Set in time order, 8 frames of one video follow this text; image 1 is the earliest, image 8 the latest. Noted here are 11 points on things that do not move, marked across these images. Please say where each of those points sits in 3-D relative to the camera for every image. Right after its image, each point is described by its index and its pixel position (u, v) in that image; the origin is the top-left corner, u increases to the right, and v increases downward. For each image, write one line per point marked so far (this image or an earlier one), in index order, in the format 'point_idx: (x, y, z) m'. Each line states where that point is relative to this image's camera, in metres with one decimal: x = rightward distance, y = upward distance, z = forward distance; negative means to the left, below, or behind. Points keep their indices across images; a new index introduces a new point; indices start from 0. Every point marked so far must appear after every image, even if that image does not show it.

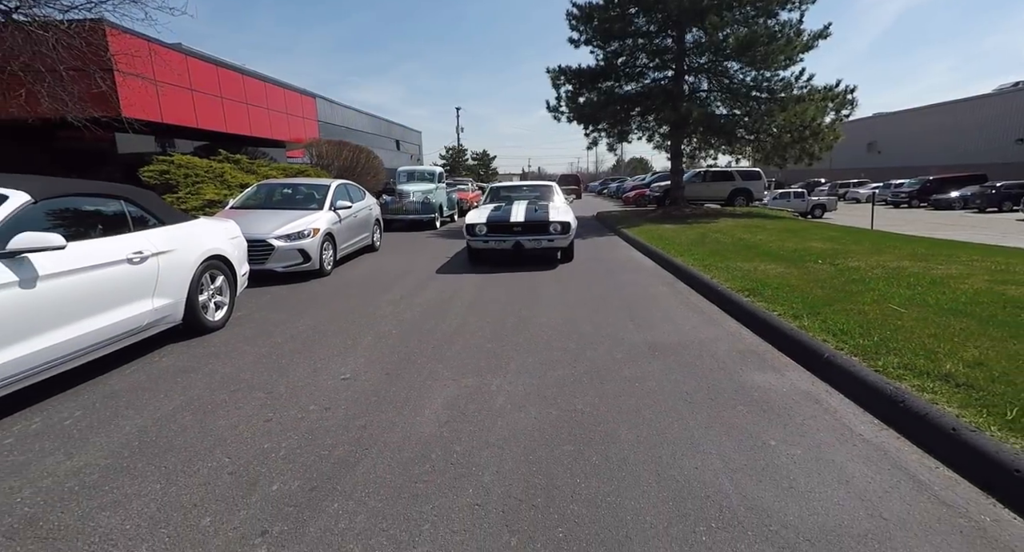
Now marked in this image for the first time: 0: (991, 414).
0: (+3.0, -0.9, +3.6) m
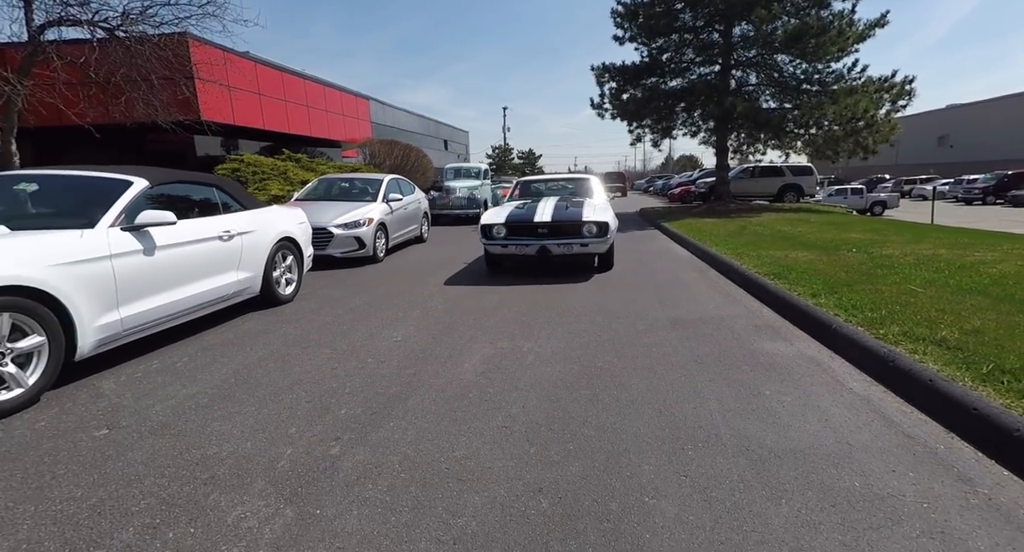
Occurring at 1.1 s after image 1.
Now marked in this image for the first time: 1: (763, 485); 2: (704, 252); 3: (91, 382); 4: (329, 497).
0: (+3.2, -0.7, +4.0) m
1: (+1.2, -1.0, +2.9) m
2: (+3.8, +0.4, +11.4) m
3: (-3.0, -0.7, +4.0) m
4: (-0.9, -1.0, +2.7) m
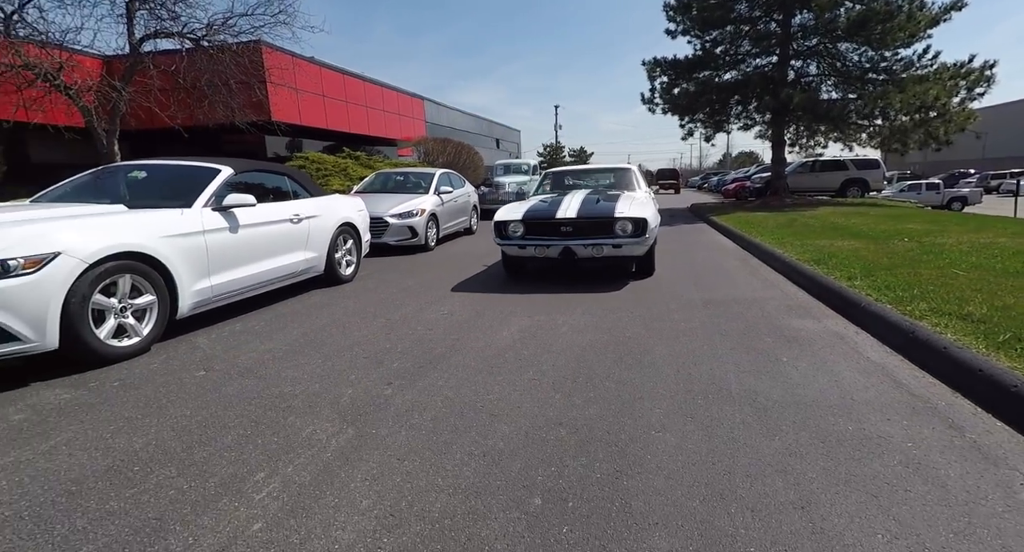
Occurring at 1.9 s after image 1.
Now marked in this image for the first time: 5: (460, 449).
0: (+3.4, -0.5, +4.2) m
1: (+1.4, -0.8, +3.2) m
2: (+4.8, +0.6, +11.5) m
3: (-2.7, -0.5, +4.7) m
4: (-0.7, -0.8, +3.3) m
5: (-0.3, -0.9, +2.9) m
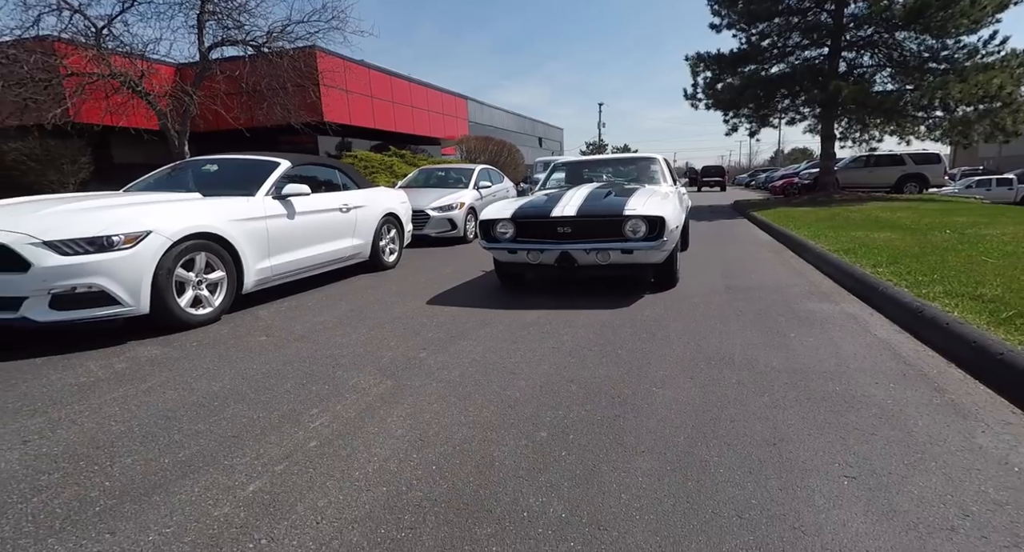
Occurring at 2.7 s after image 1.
0: (+3.6, -0.3, +4.3) m
1: (+1.5, -0.7, +3.5) m
2: (+5.5, +0.8, +11.5) m
3: (-2.5, -0.3, +5.4) m
4: (-0.6, -0.7, +3.7) m
5: (-0.2, -0.7, +3.4) m
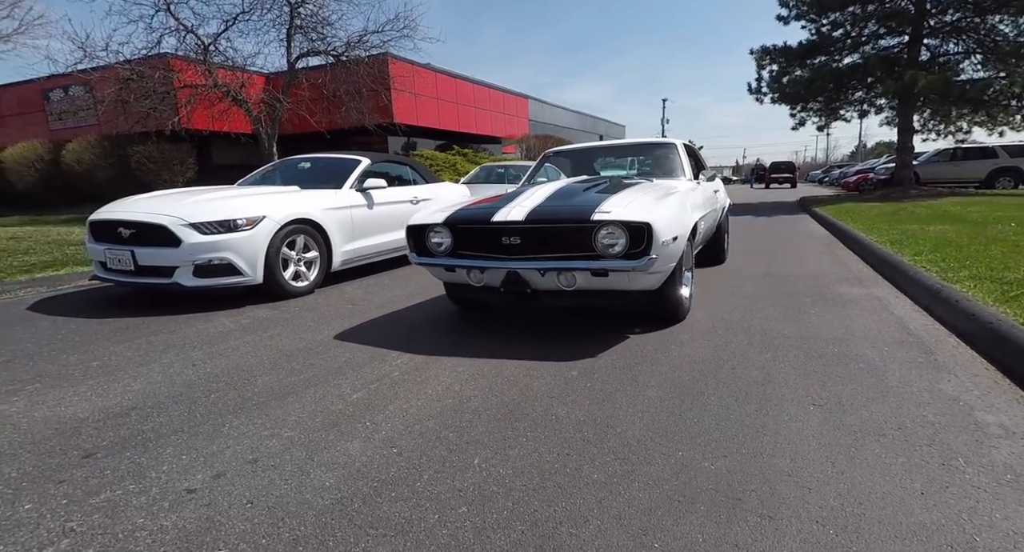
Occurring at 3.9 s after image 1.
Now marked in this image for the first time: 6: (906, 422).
0: (+4.0, -0.2, +4.7) m
1: (+1.8, -0.5, +4.1) m
2: (+6.7, +0.9, +11.6) m
3: (-1.9, -0.1, +6.3) m
4: (-0.3, -0.5, +4.5) m
5: (+0.1, -0.5, +4.1) m
6: (+1.9, -0.7, +2.7) m
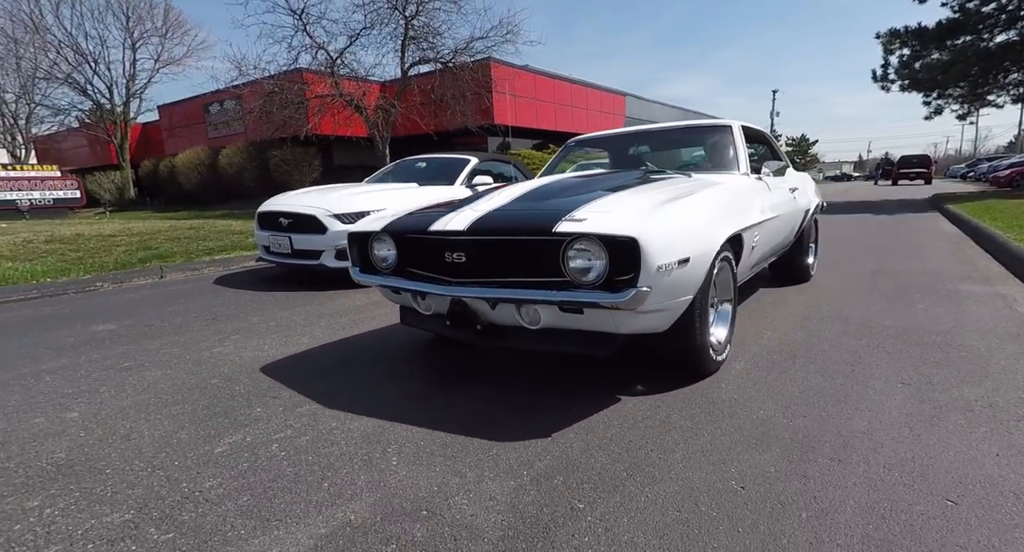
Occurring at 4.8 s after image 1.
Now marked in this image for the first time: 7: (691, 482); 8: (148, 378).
0: (+4.8, -0.1, +4.4) m
1: (+2.5, -0.4, +4.2) m
2: (+8.6, +0.9, +10.8) m
3: (-0.8, 0.0, +7.0) m
4: (+0.6, -0.3, +5.0) m
5: (+0.9, -0.4, +4.5) m
6: (+2.4, -0.6, +2.8) m
7: (+0.7, -0.8, +2.1) m
8: (-1.9, -0.5, +3.0) m
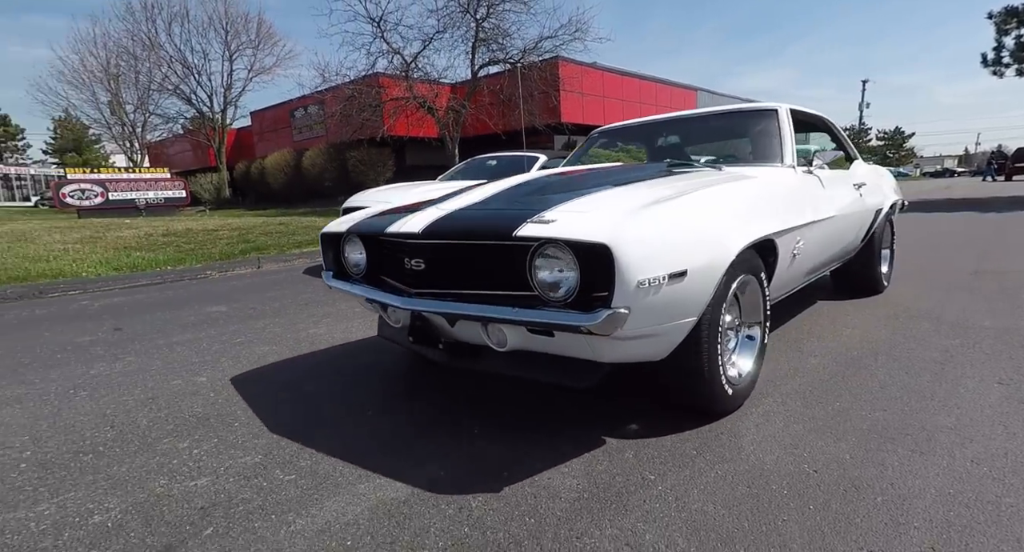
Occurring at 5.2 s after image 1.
0: (+5.3, -0.1, +4.0) m
1: (+3.0, -0.4, +4.0) m
2: (+9.8, +0.9, +9.9) m
3: (+0.1, +0.1, +7.2) m
4: (+1.2, -0.3, +5.0) m
5: (+1.4, -0.4, +4.5) m
6: (+2.8, -0.6, +2.7) m
7: (+0.9, -0.7, +2.2) m
8: (-1.5, -0.4, +3.3) m
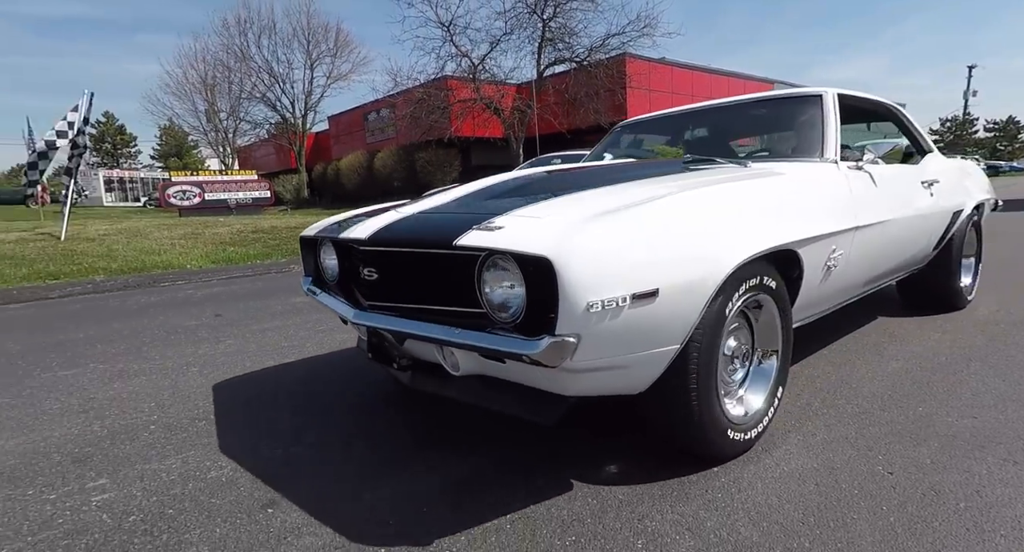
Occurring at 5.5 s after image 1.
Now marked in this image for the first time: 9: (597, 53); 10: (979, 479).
0: (+5.8, -0.1, +3.5) m
1: (+3.5, -0.4, +3.8) m
2: (+10.9, +0.9, +8.9) m
3: (+0.9, +0.1, +7.3) m
4: (+1.7, -0.3, +5.0) m
5: (+1.9, -0.3, +4.4) m
6: (+3.1, -0.6, +2.5) m
7: (+1.2, -0.7, +2.1) m
8: (-1.1, -0.4, +3.6) m
9: (+2.1, +5.6, +14.4) m
10: (+1.6, -0.7, +2.0) m
